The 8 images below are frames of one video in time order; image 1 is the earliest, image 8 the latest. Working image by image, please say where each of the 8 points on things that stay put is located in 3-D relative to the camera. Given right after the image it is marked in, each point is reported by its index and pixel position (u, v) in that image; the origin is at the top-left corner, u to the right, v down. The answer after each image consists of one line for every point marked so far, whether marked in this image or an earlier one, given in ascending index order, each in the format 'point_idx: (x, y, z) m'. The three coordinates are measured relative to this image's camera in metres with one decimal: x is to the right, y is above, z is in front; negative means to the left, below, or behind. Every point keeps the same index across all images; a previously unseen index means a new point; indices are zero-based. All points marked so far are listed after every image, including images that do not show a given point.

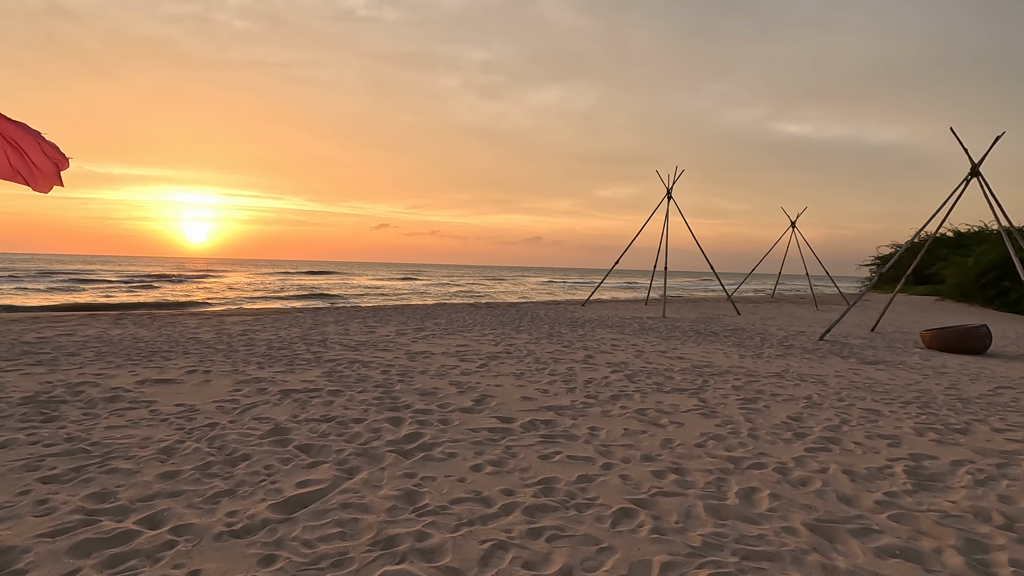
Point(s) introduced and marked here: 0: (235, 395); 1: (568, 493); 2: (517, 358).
0: (-2.6, -1.0, +4.5) m
1: (+0.3, -1.2, +2.8) m
2: (+0.1, -1.0, +6.9) m
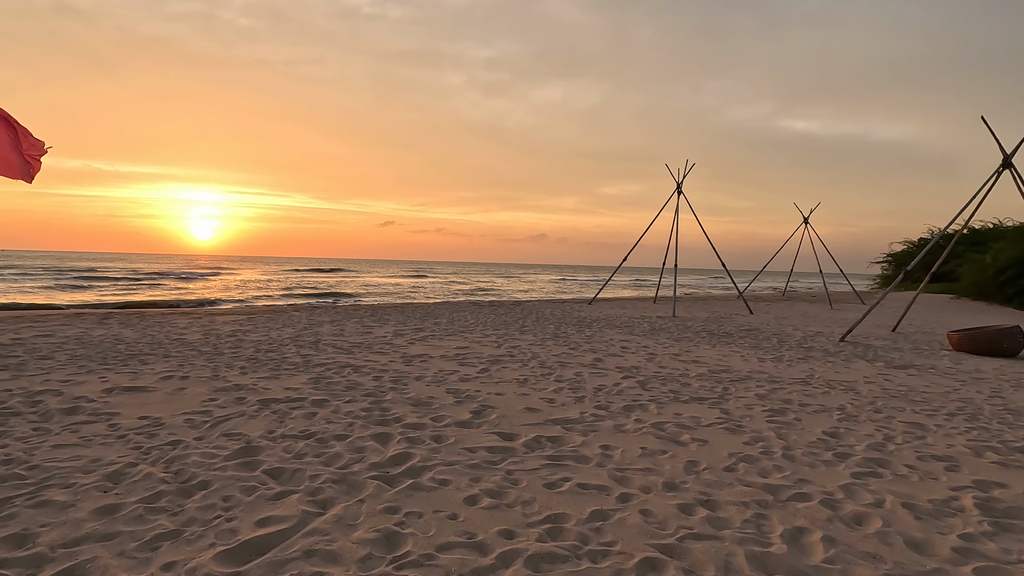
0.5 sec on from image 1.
0: (-2.6, -1.0, +4.1) m
1: (+0.3, -1.2, +2.3) m
2: (+0.1, -1.0, +6.5) m
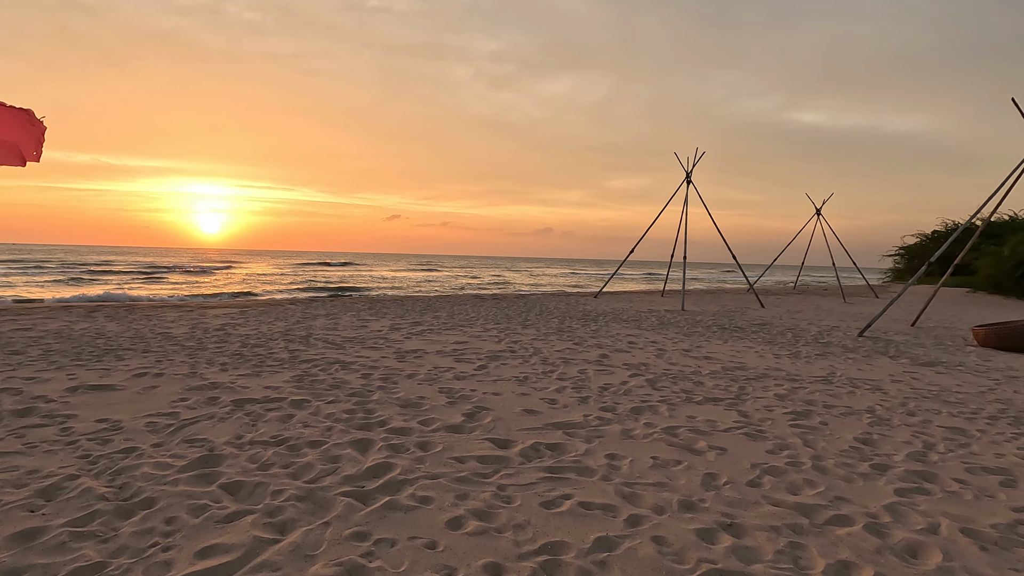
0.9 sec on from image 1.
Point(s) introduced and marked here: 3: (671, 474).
0: (-2.6, -0.9, +3.8) m
1: (+0.3, -1.1, +1.9) m
2: (+0.1, -0.9, +6.1) m
3: (+0.9, -1.1, +2.9) m
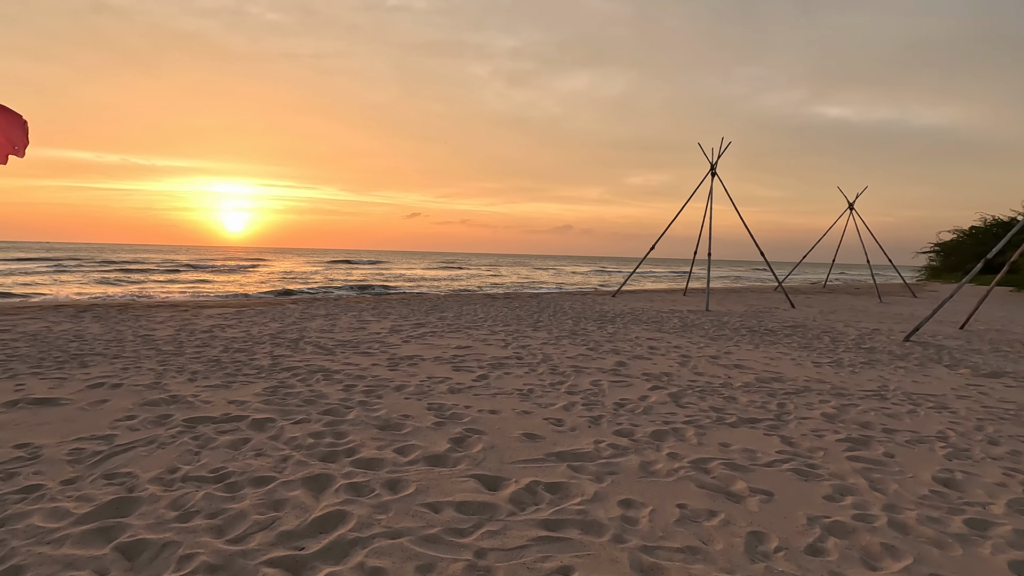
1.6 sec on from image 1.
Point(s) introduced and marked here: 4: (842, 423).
0: (-2.6, -0.9, +3.2) m
1: (+0.2, -1.1, +1.3) m
2: (+0.2, -0.9, +5.5) m
3: (+0.9, -1.1, +2.2) m
4: (+2.6, -1.1, +3.9) m
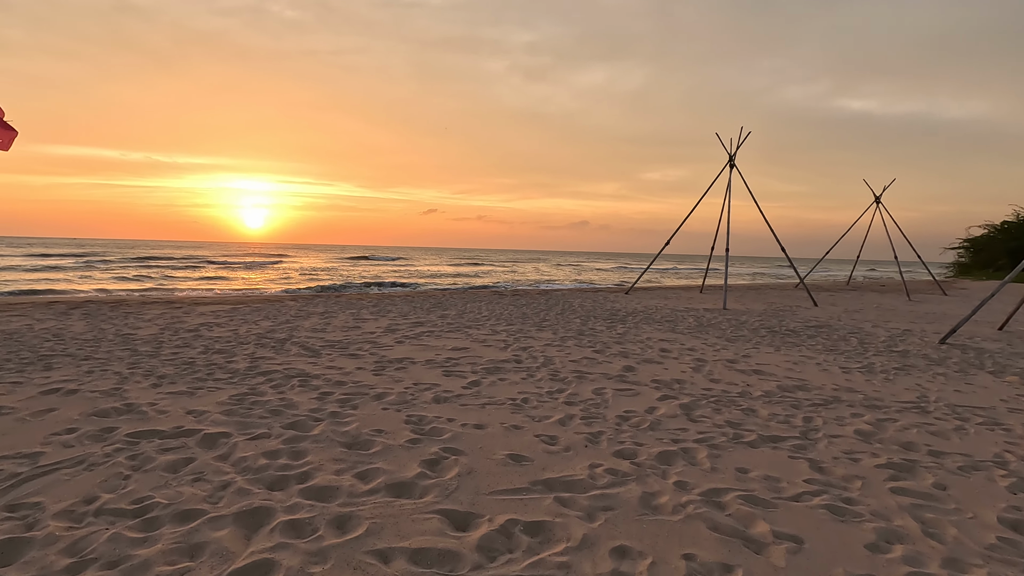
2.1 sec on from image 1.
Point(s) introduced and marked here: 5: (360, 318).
0: (-2.7, -0.9, +2.9) m
1: (0.0, -1.2, +0.9) m
2: (+0.1, -0.9, +5.0) m
3: (+0.7, -1.1, +1.8) m
4: (+2.6, -1.1, +3.4) m
5: (-2.5, -0.5, +7.9) m
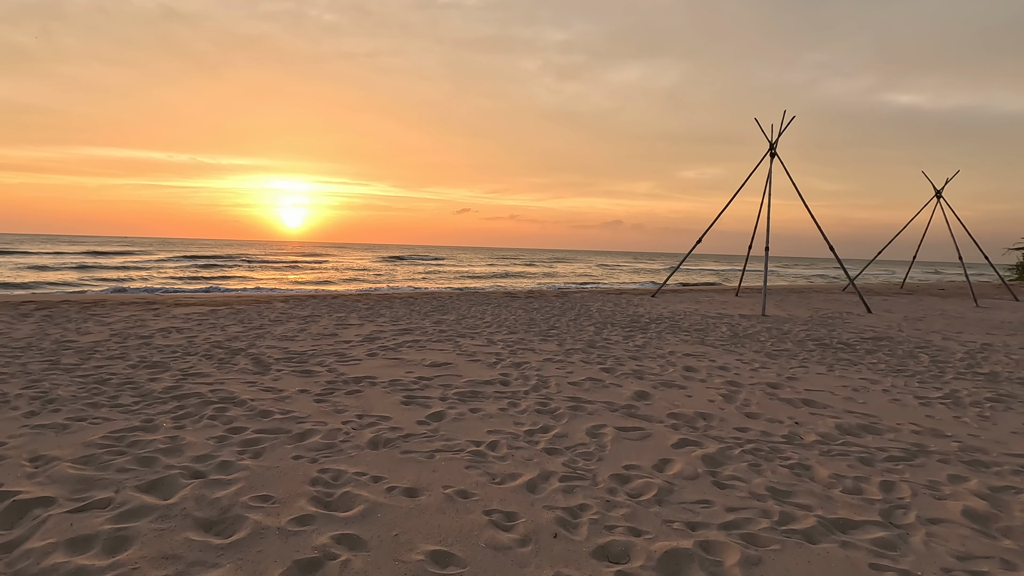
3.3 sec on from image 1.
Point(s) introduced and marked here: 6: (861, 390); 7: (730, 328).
0: (-3.0, -0.9, +2.1) m
1: (-0.4, -1.2, -0.1) m
2: (0.0, -0.9, +4.0) m
3: (+0.4, -1.2, +0.7) m
4: (+2.3, -1.2, +2.3) m
5: (-2.4, -0.5, +7.1) m
6: (+3.5, -1.0, +4.9) m
7: (+3.9, -0.7, +8.8) m
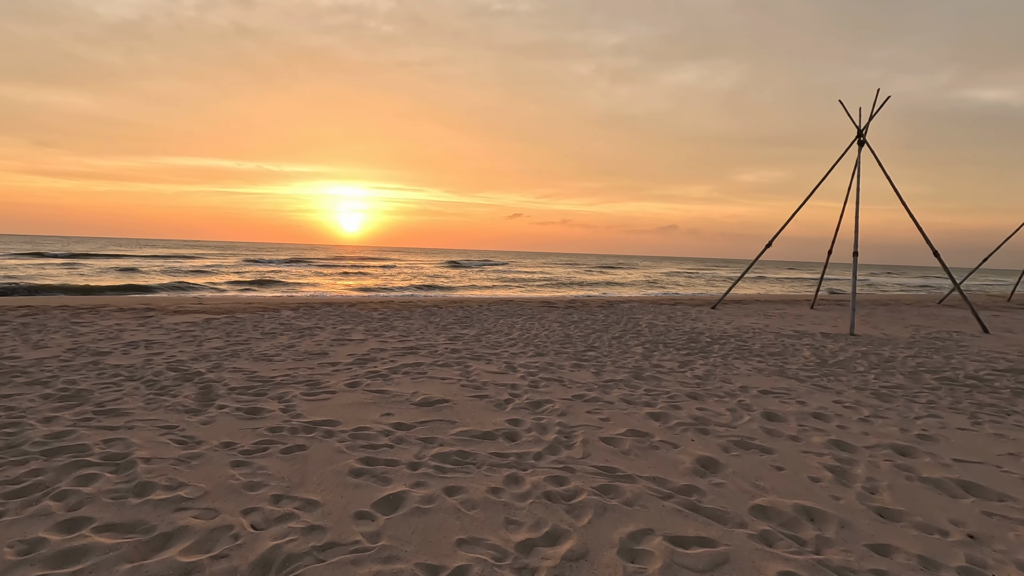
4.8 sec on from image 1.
0: (-3.2, -1.0, +1.1) m
1: (-0.8, -1.3, -1.3) m
2: (0.0, -1.0, +2.8) m
3: (0.0, -1.3, -0.6) m
4: (+2.1, -1.3, +0.8) m
5: (-2.1, -0.6, +6.1) m
6: (+3.6, -1.2, +3.3) m
7: (+4.4, -0.9, +7.1) m
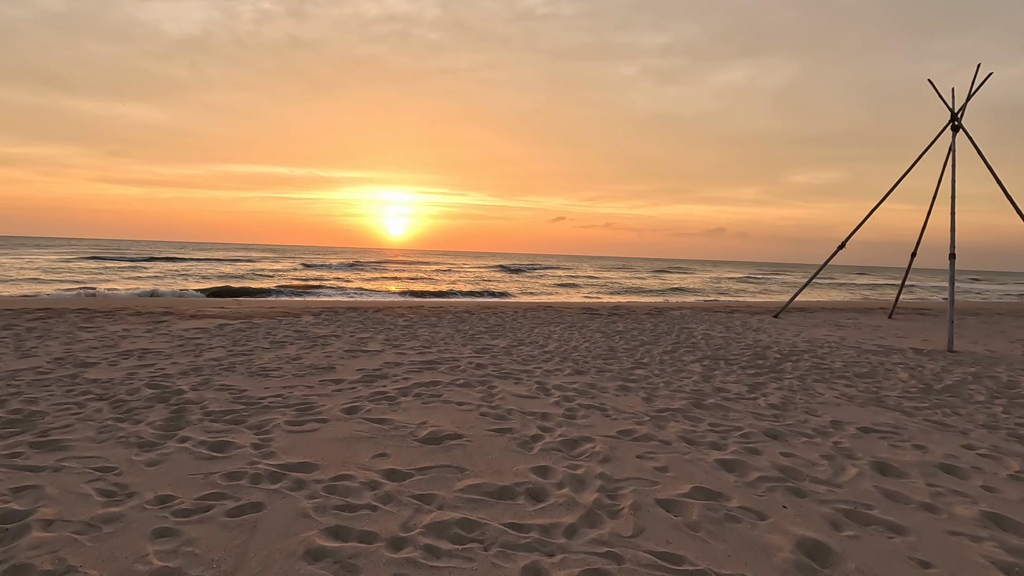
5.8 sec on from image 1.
0: (-3.2, -1.0, +0.6) m
1: (-1.1, -1.3, -2.0) m
2: (+0.1, -1.1, +2.0) m
3: (-0.2, -1.3, -1.4) m
4: (+2.0, -1.3, -0.2) m
5: (-1.7, -0.7, +5.4) m
6: (+3.7, -1.2, +2.2) m
7: (+4.8, -1.0, +5.9) m
